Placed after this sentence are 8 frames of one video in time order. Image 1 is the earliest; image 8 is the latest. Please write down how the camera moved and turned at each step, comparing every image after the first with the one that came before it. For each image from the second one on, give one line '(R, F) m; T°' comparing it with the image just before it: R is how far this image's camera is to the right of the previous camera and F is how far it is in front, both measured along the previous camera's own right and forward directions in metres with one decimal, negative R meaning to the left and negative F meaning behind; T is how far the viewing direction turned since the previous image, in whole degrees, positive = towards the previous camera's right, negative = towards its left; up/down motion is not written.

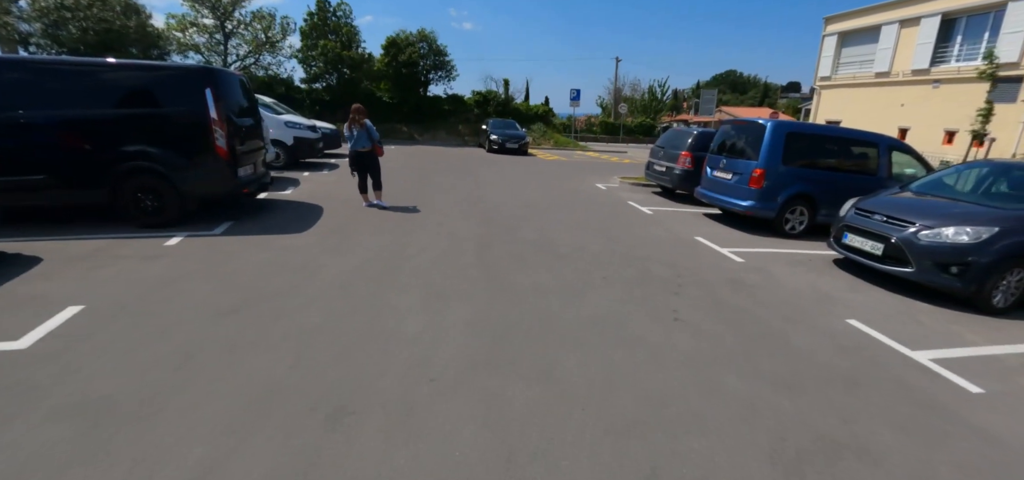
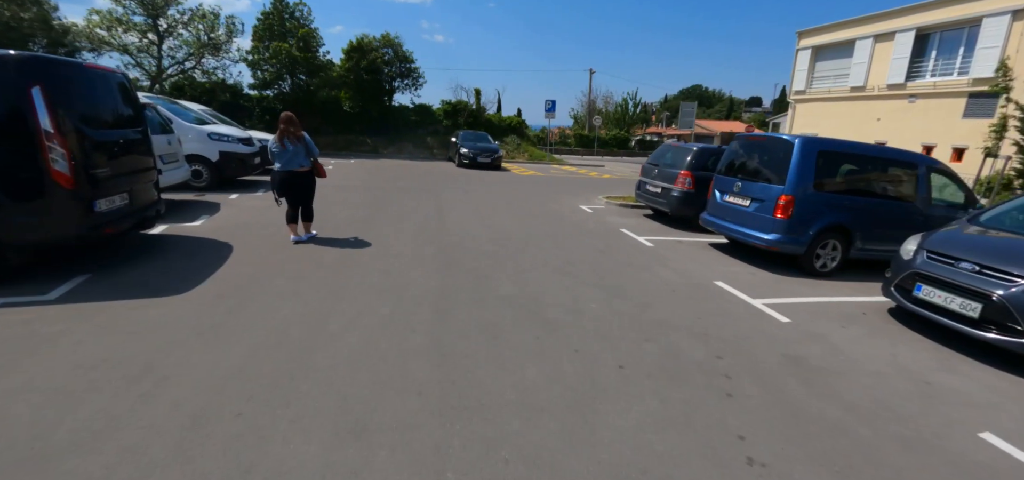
(0.0, +1.7) m; +3°
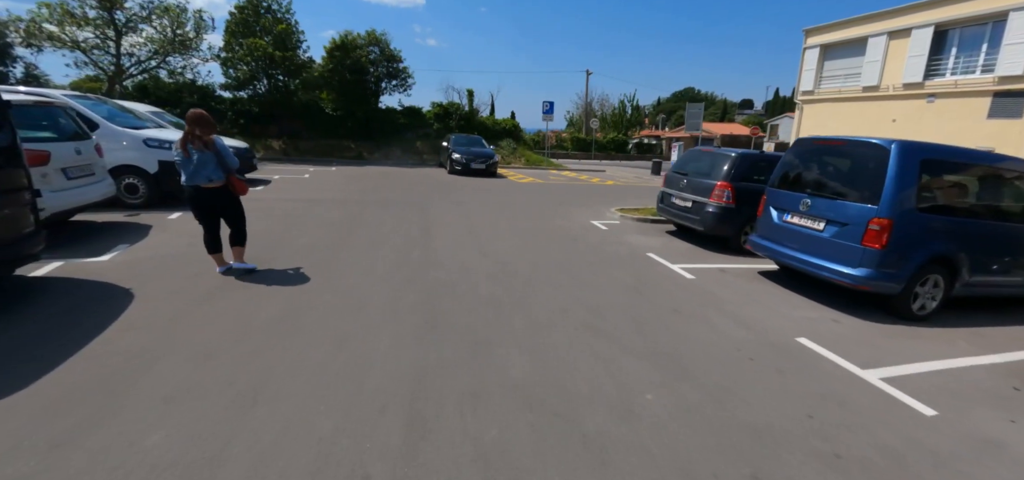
(-0.1, +1.6) m; +1°
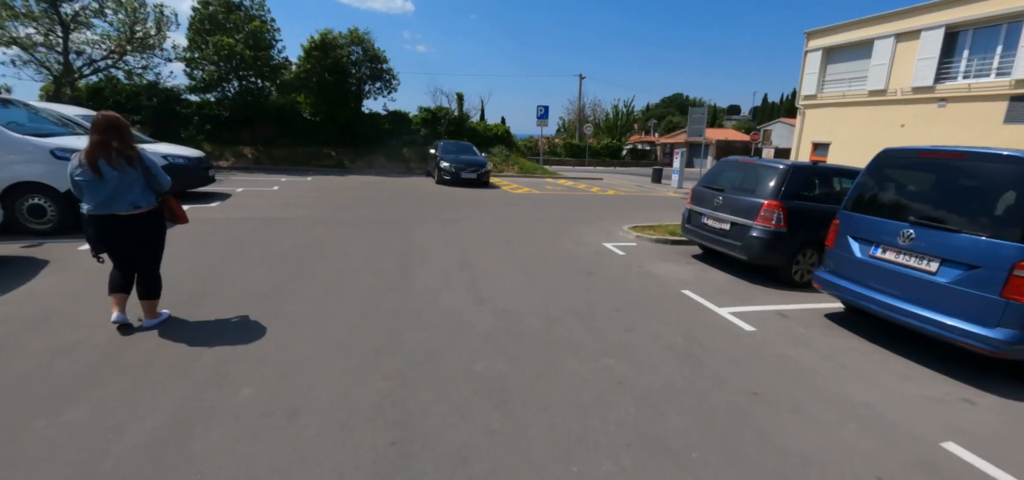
(-0.1, +1.4) m; +1°
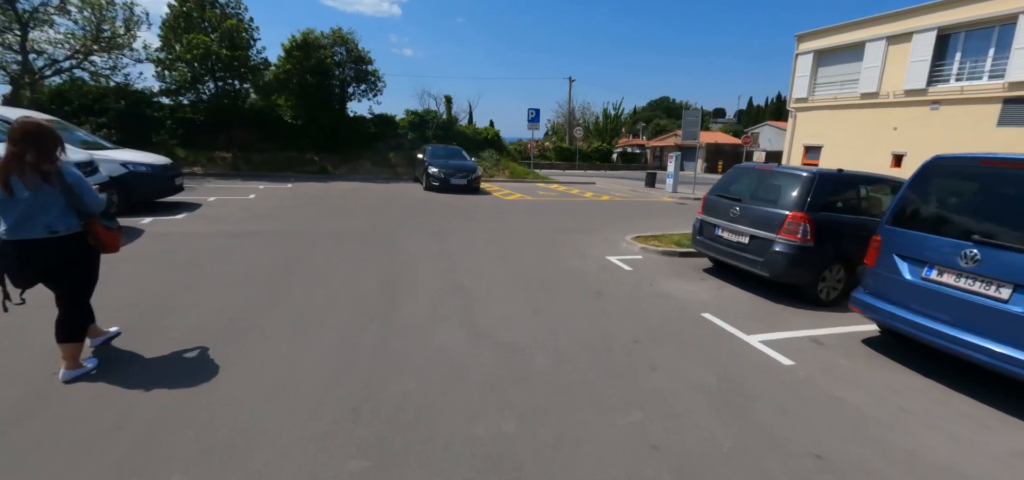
(-0.1, +0.6) m; +1°
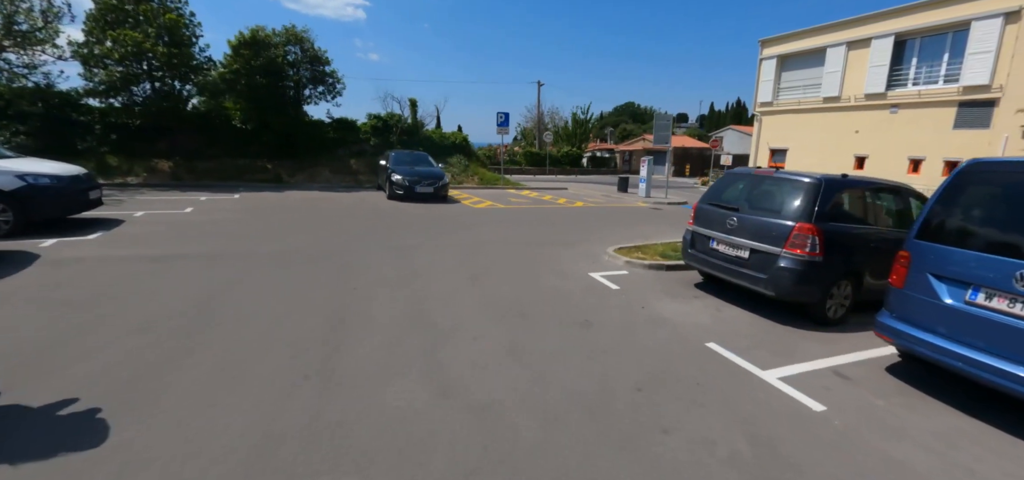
(0.0, +0.8) m; +4°
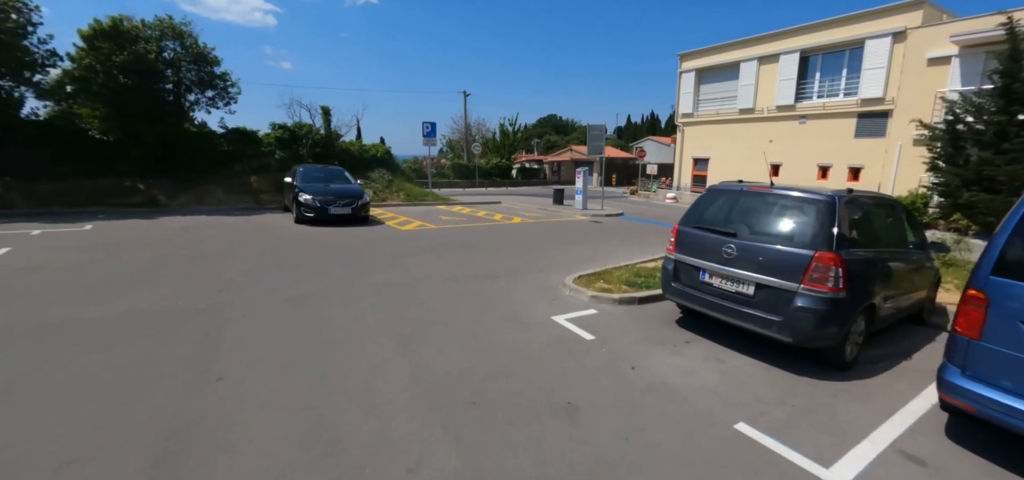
(-0.1, +1.4) m; +9°
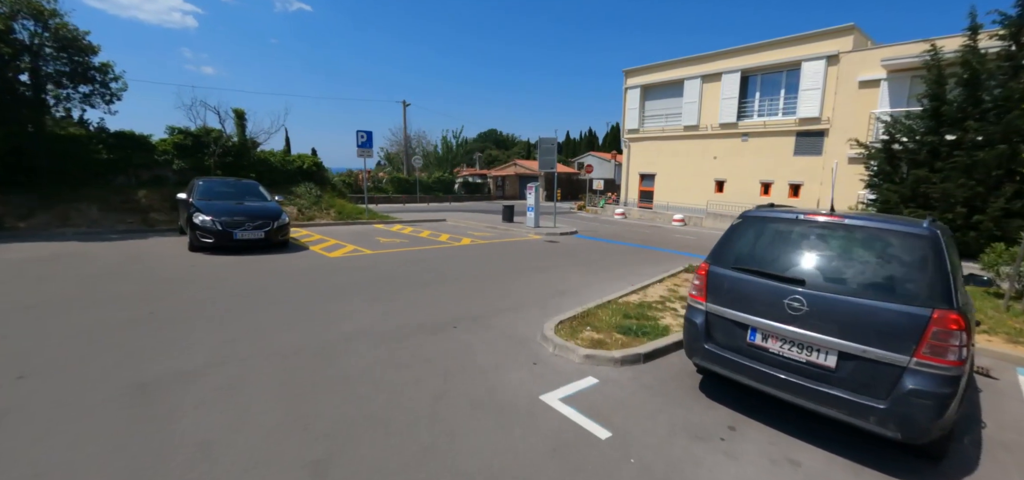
(-0.2, +1.5) m; +7°
